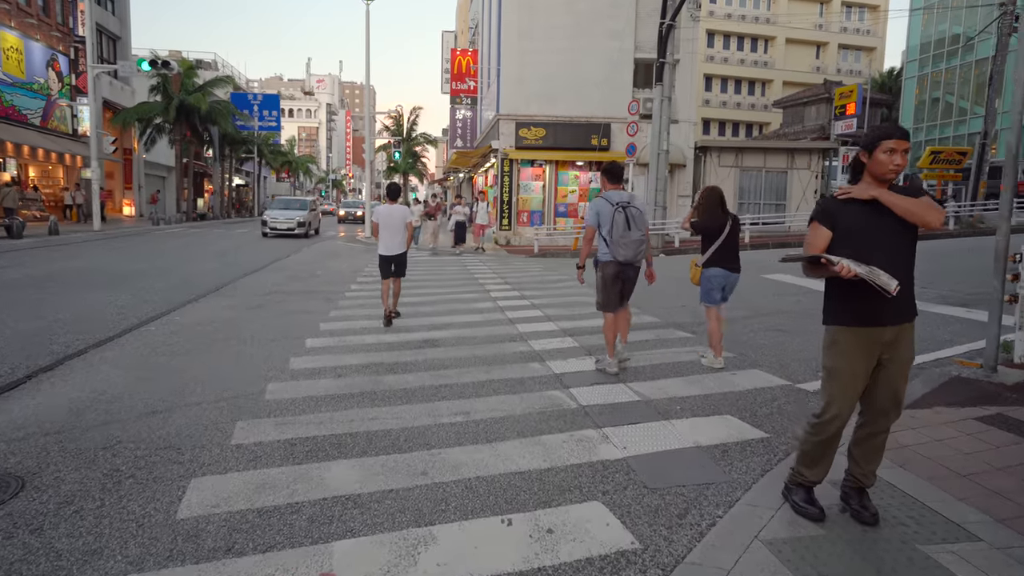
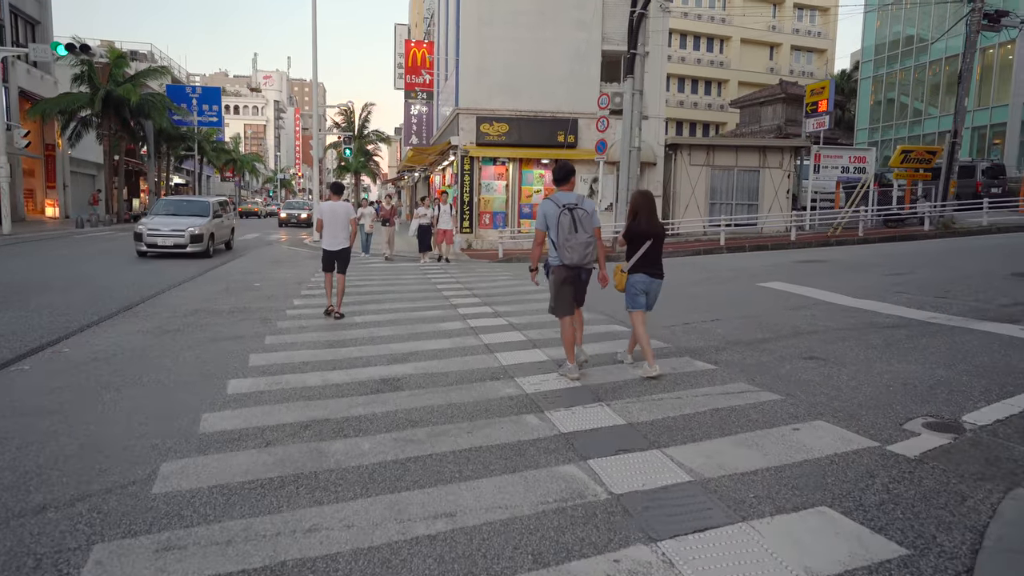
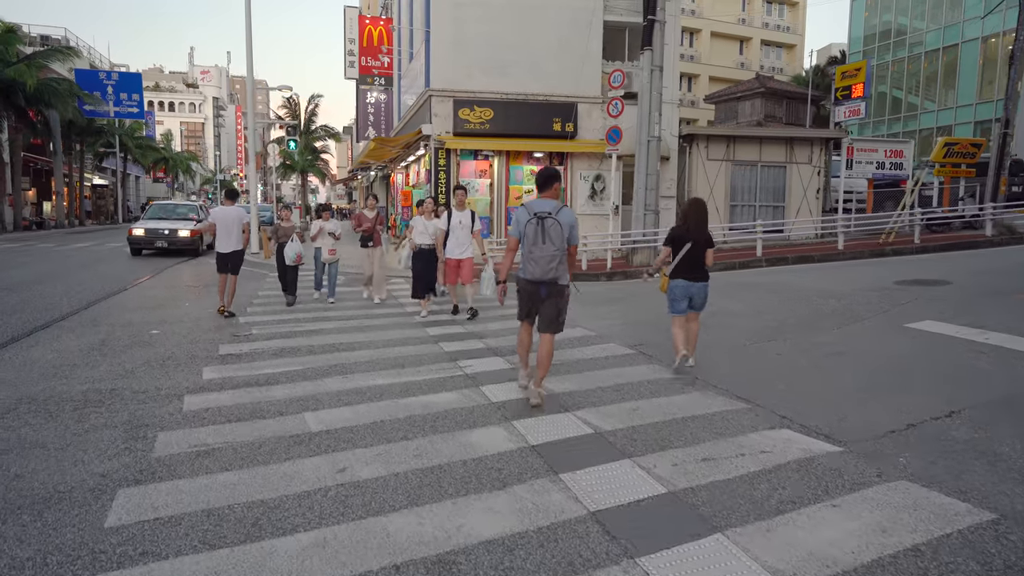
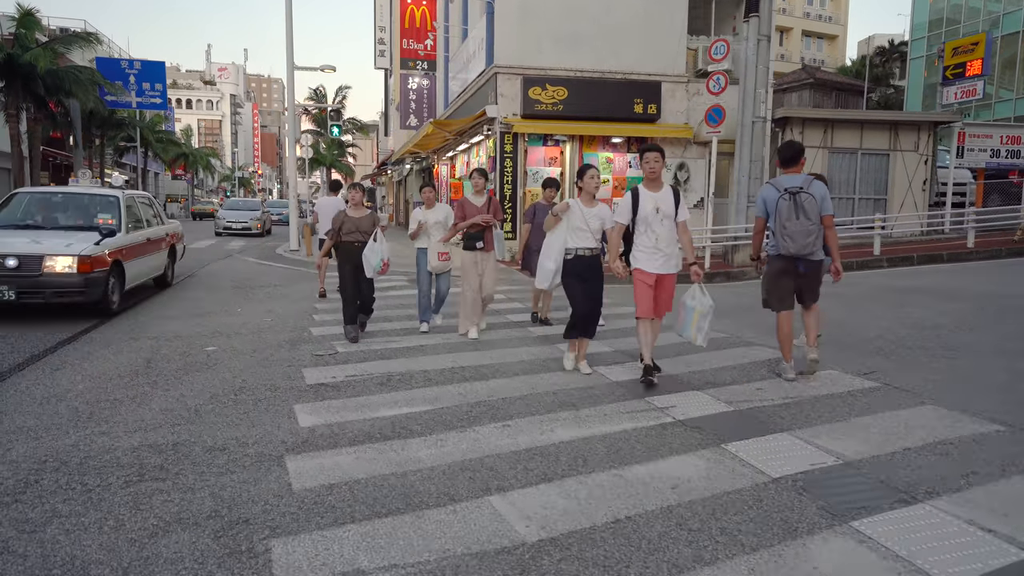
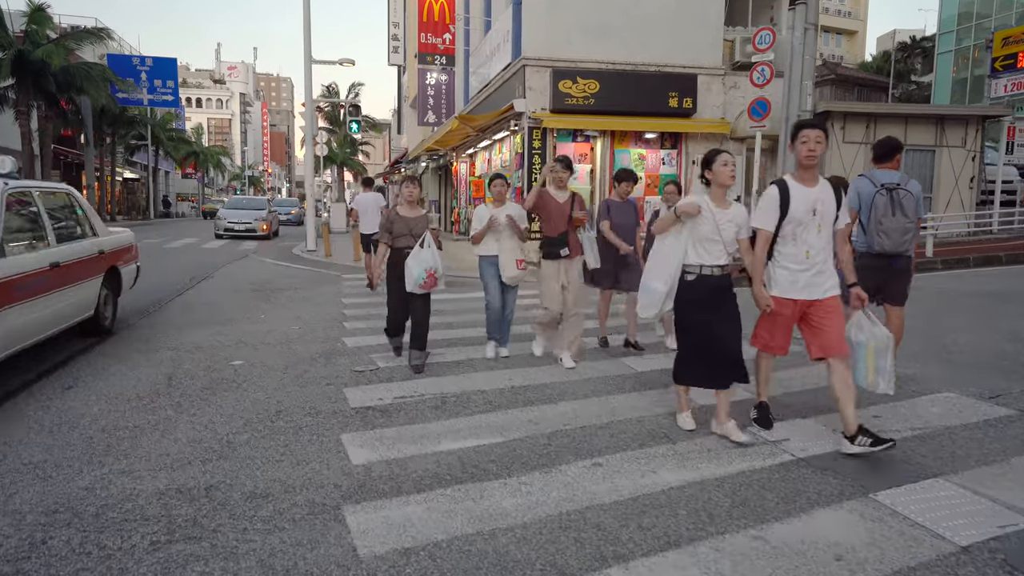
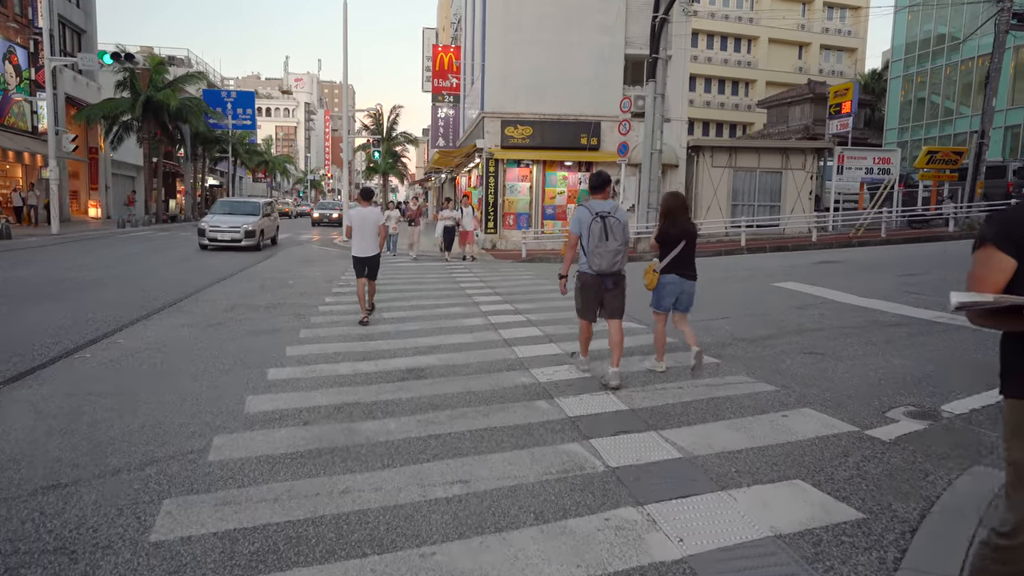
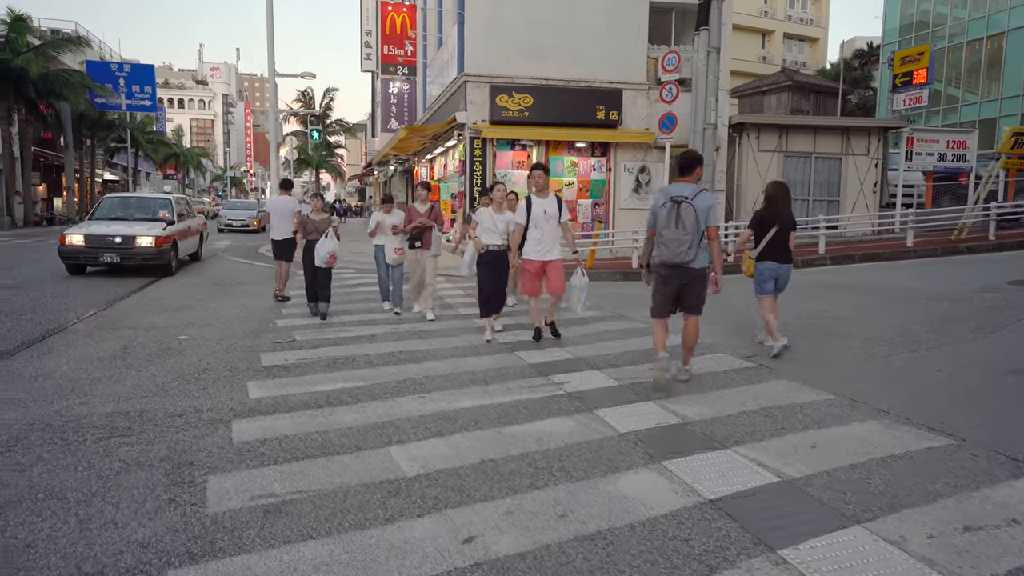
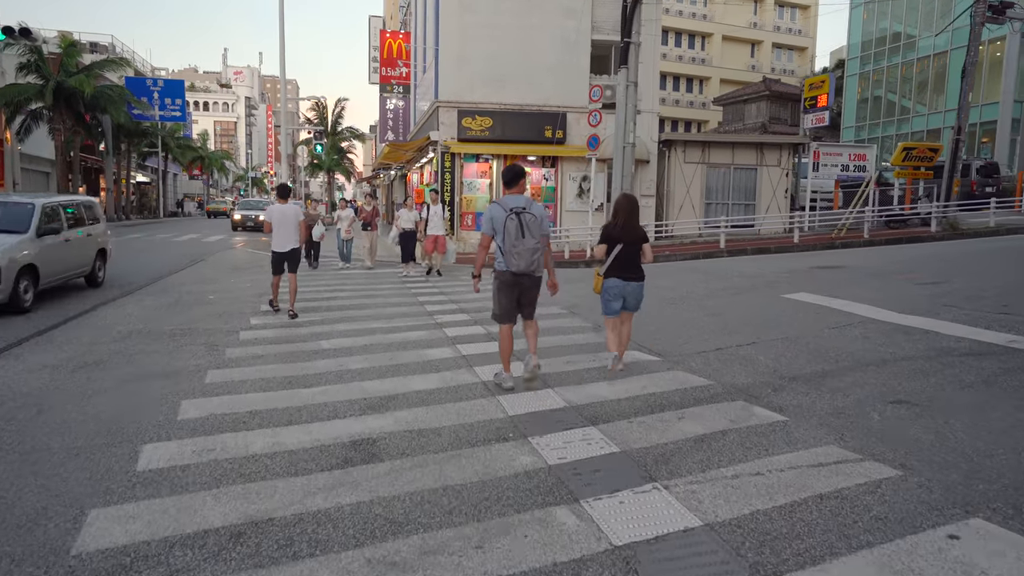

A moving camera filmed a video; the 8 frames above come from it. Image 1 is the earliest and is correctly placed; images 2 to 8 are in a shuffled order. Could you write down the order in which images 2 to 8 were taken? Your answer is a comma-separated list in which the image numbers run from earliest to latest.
6, 2, 8, 3, 7, 4, 5
